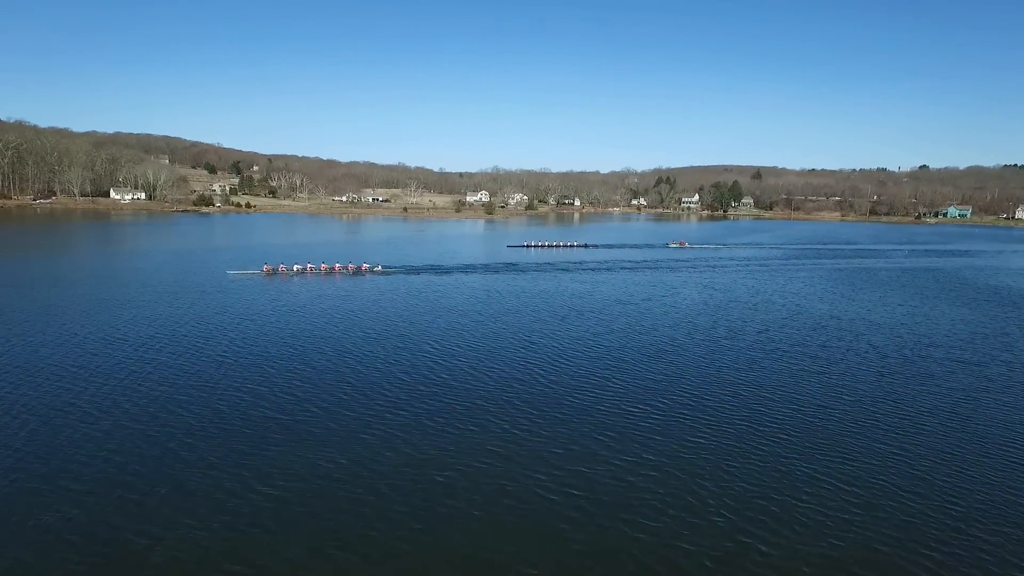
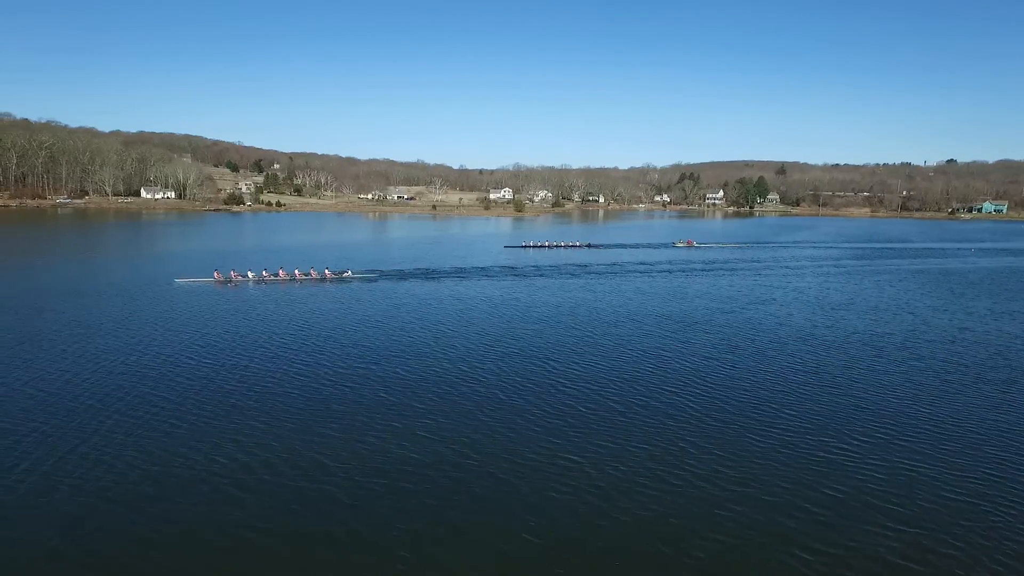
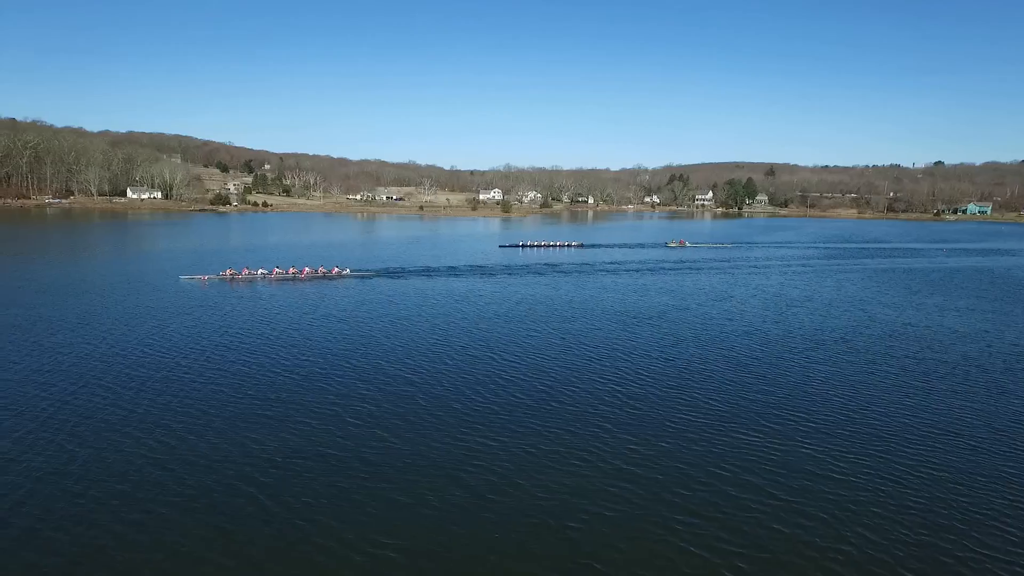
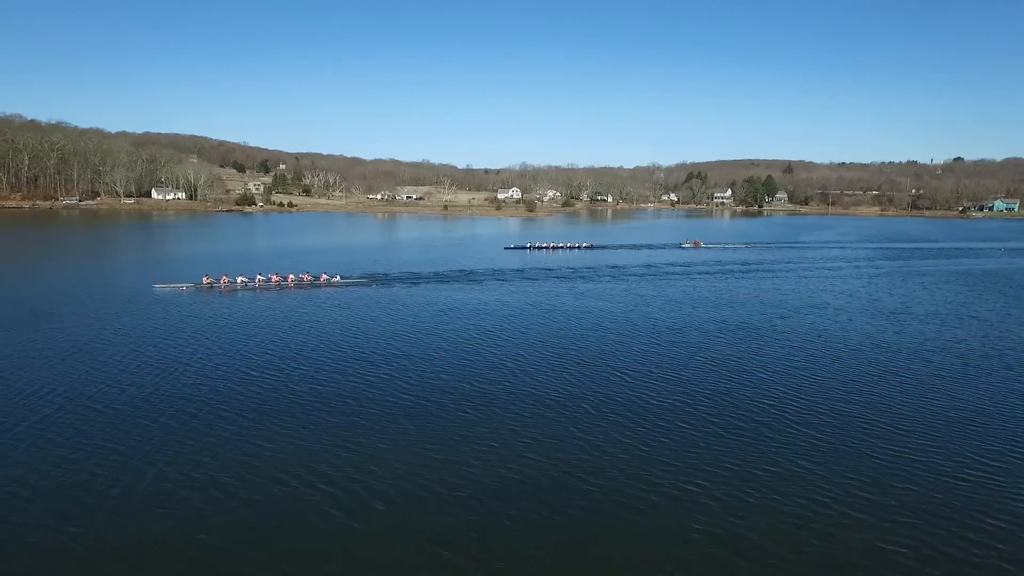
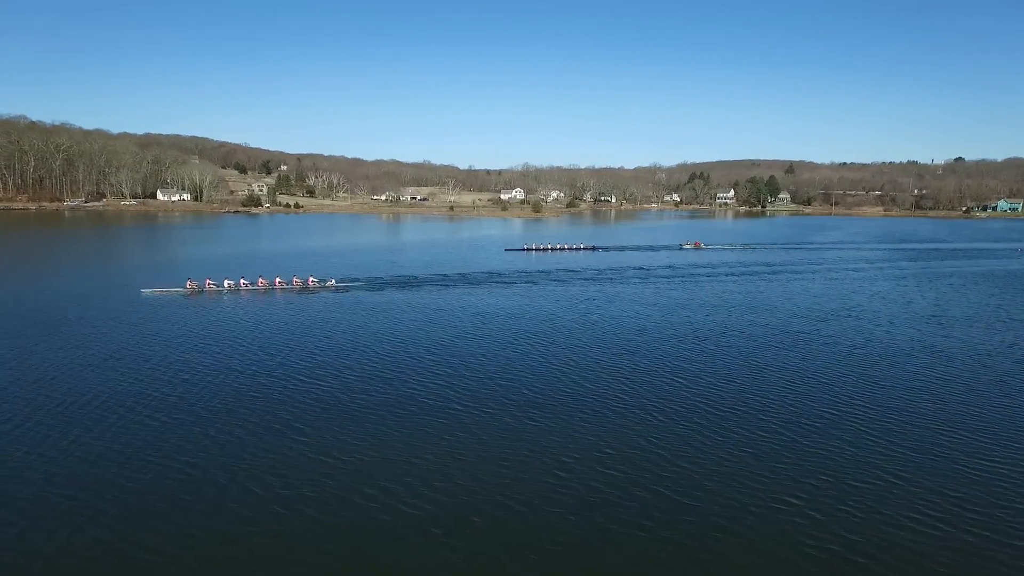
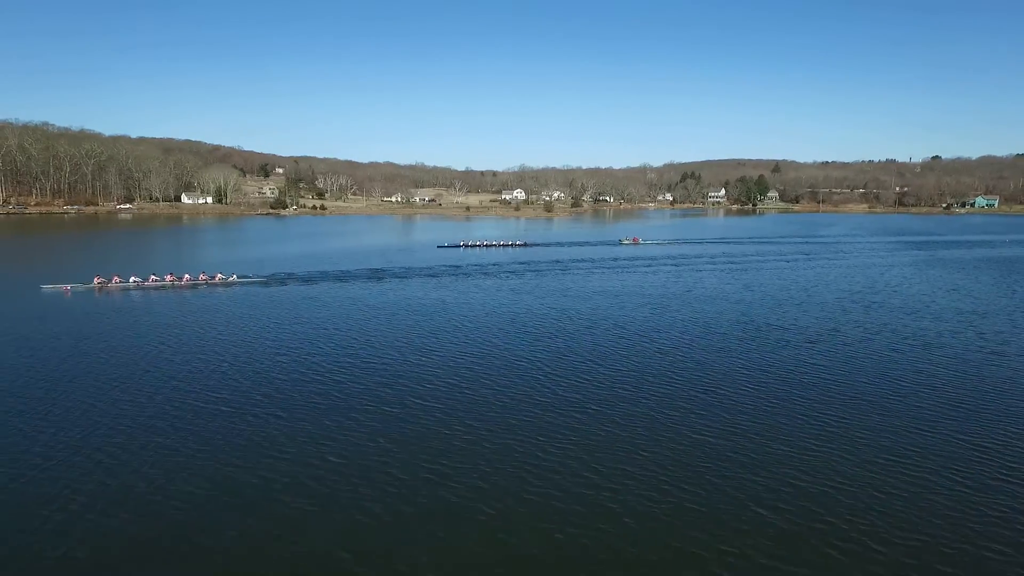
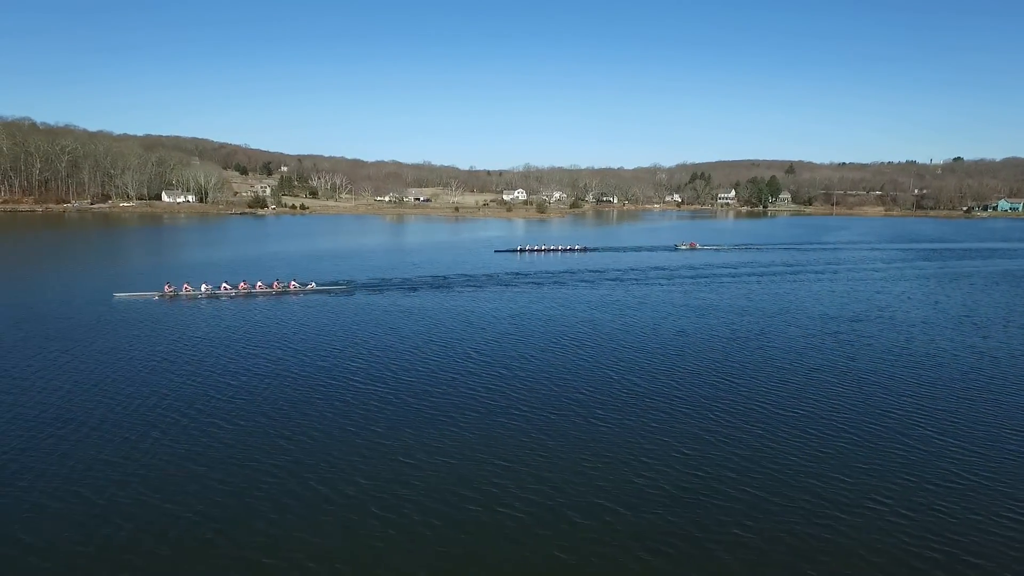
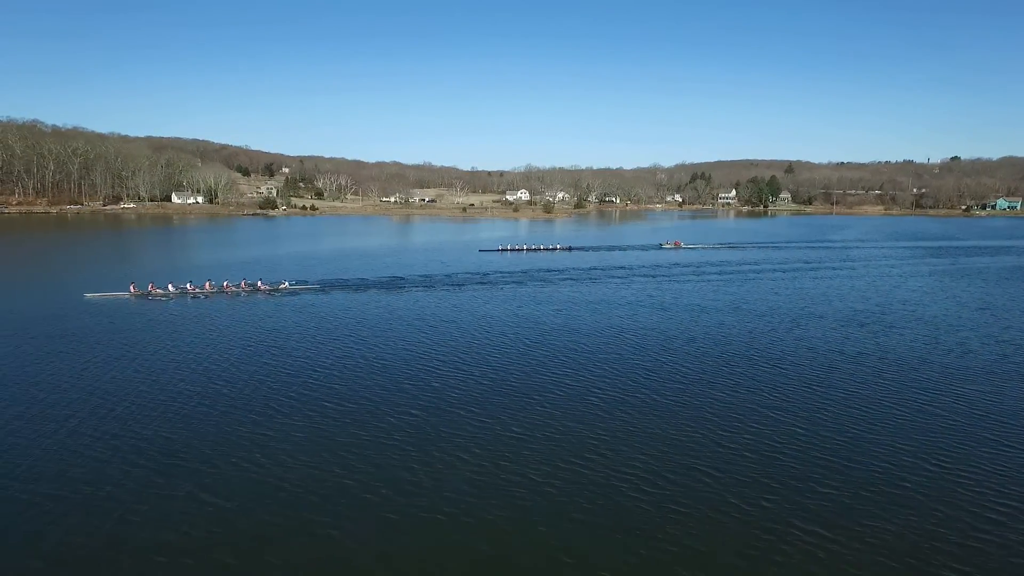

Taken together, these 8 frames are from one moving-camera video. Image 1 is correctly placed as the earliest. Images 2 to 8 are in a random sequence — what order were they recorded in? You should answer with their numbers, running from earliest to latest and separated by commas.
3, 2, 4, 5, 7, 8, 6
